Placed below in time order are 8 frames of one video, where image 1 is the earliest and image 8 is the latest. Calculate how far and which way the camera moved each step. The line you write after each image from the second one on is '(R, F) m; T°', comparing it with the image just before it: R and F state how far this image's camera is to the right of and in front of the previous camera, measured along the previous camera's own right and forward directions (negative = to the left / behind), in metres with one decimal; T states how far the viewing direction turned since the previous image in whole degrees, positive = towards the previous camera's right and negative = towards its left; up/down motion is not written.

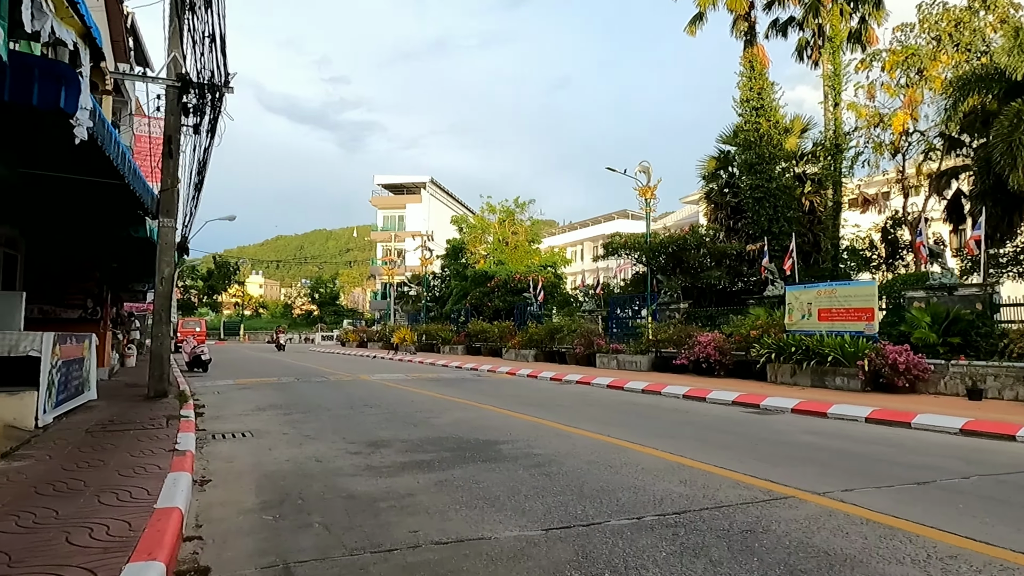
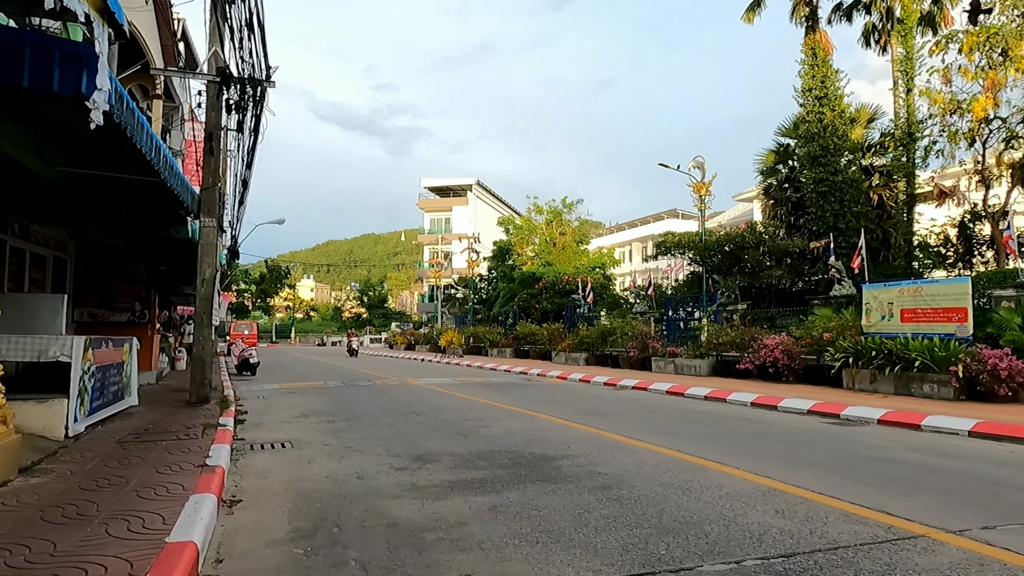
(-0.1, +0.7) m; -4°
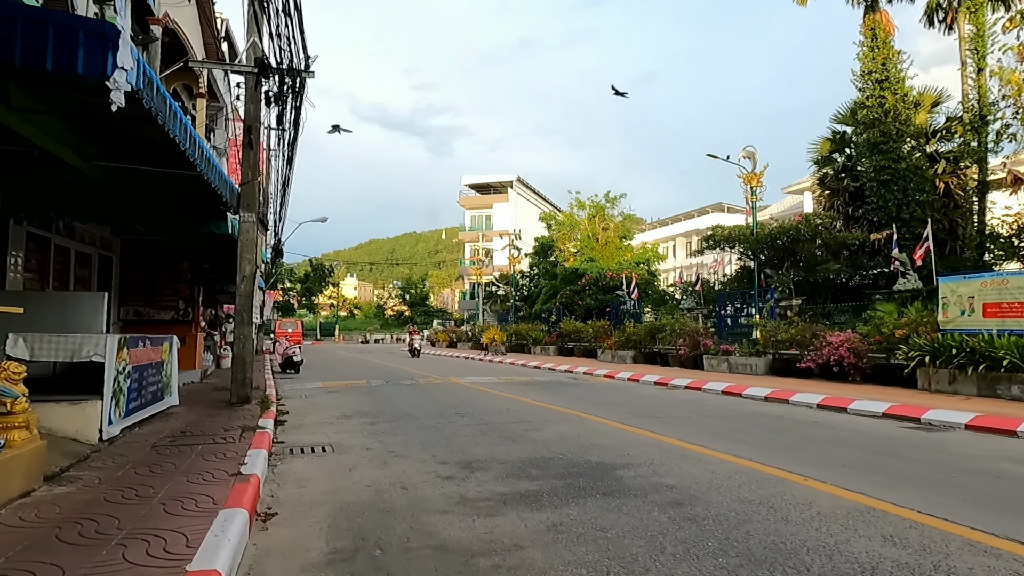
(-0.1, +0.5) m; -3°
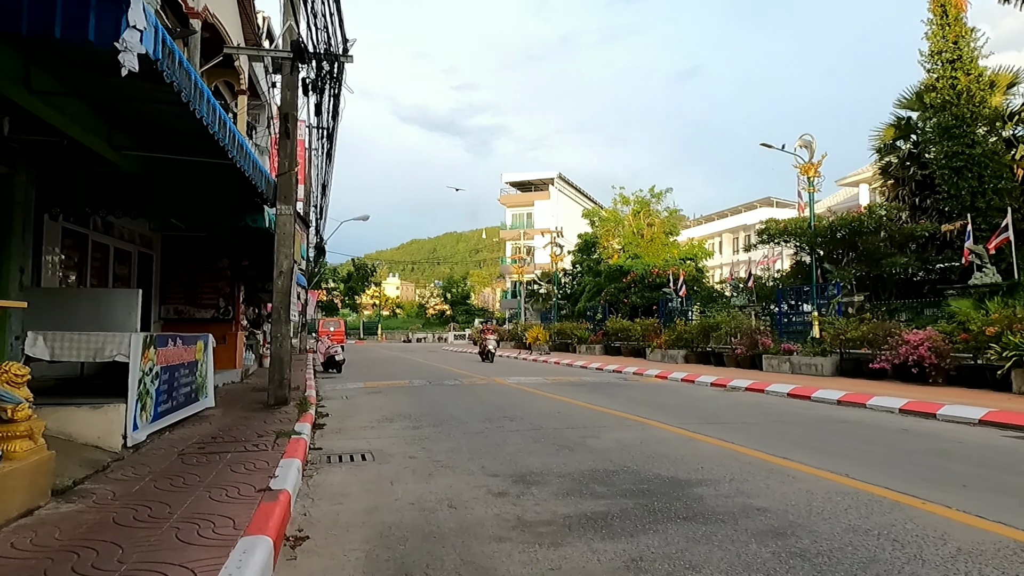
(-0.2, +0.7) m; -3°
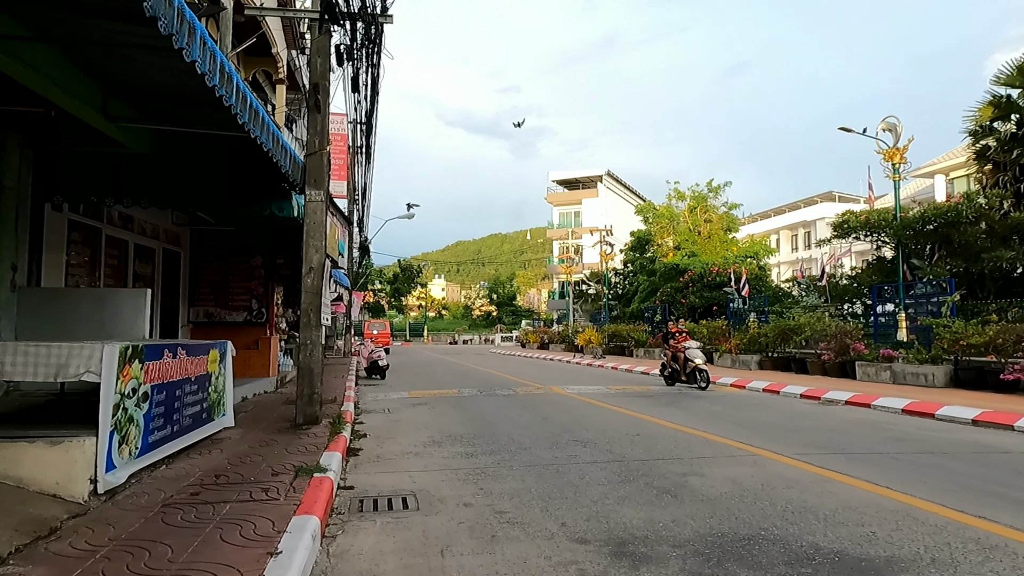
(-0.3, +1.6) m; -4°
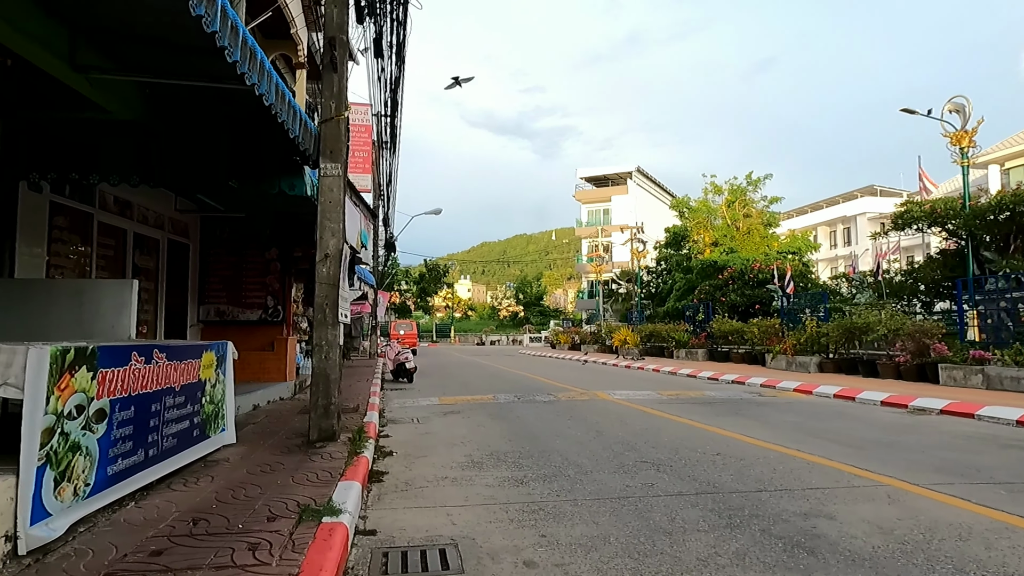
(-0.3, +1.3) m; -2°
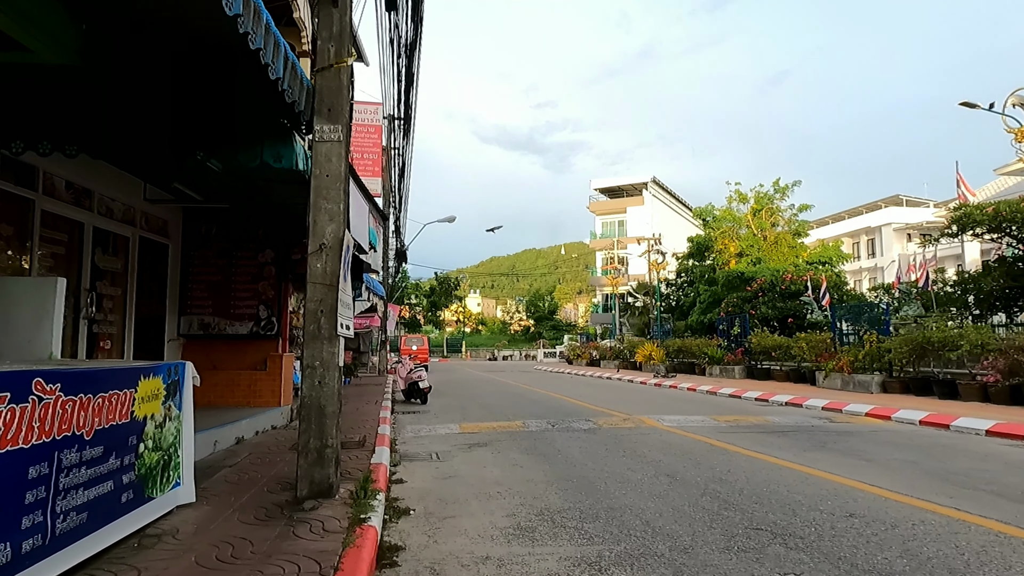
(-0.4, +1.8) m; -1°
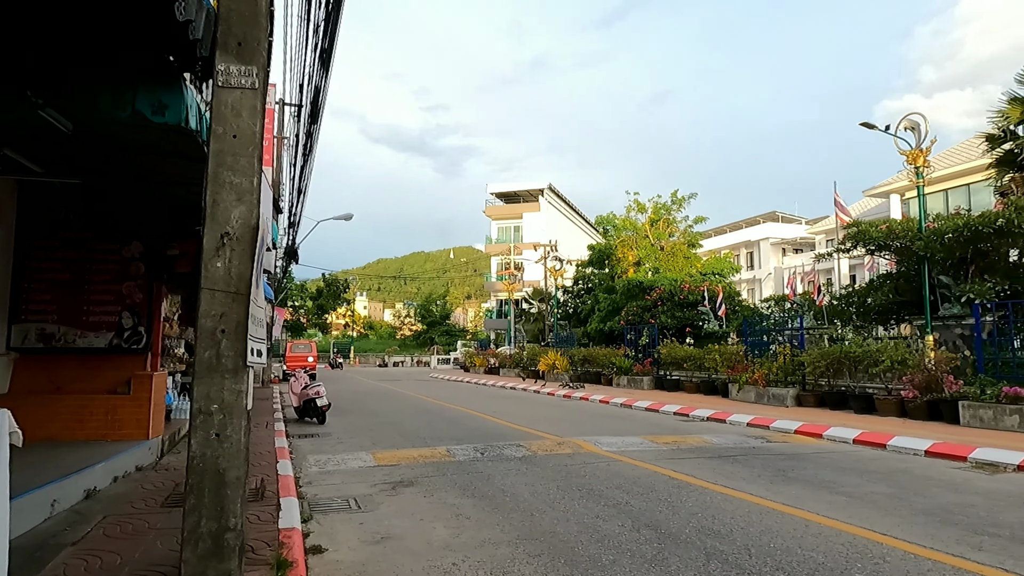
(-0.5, +1.4) m; +10°
